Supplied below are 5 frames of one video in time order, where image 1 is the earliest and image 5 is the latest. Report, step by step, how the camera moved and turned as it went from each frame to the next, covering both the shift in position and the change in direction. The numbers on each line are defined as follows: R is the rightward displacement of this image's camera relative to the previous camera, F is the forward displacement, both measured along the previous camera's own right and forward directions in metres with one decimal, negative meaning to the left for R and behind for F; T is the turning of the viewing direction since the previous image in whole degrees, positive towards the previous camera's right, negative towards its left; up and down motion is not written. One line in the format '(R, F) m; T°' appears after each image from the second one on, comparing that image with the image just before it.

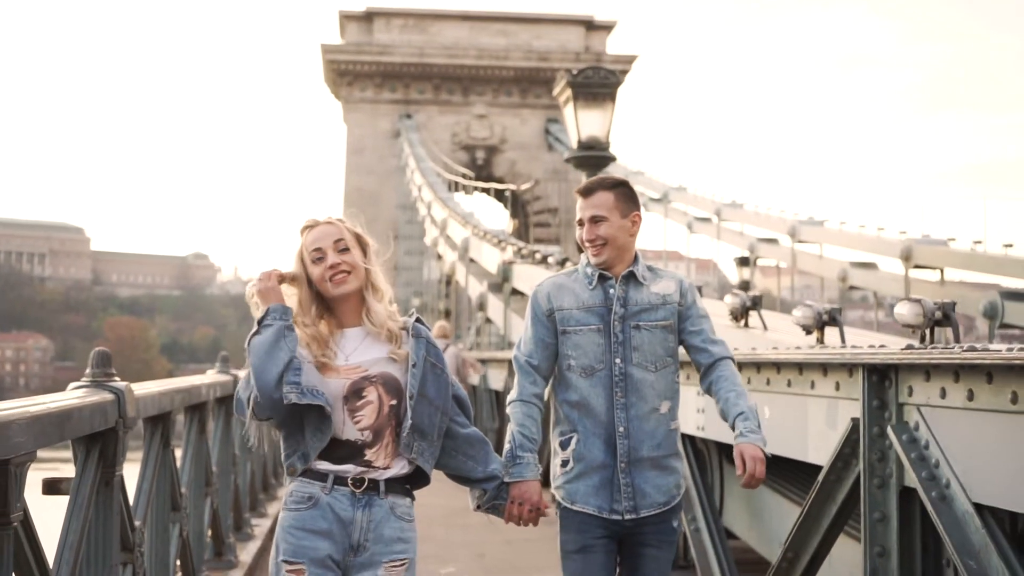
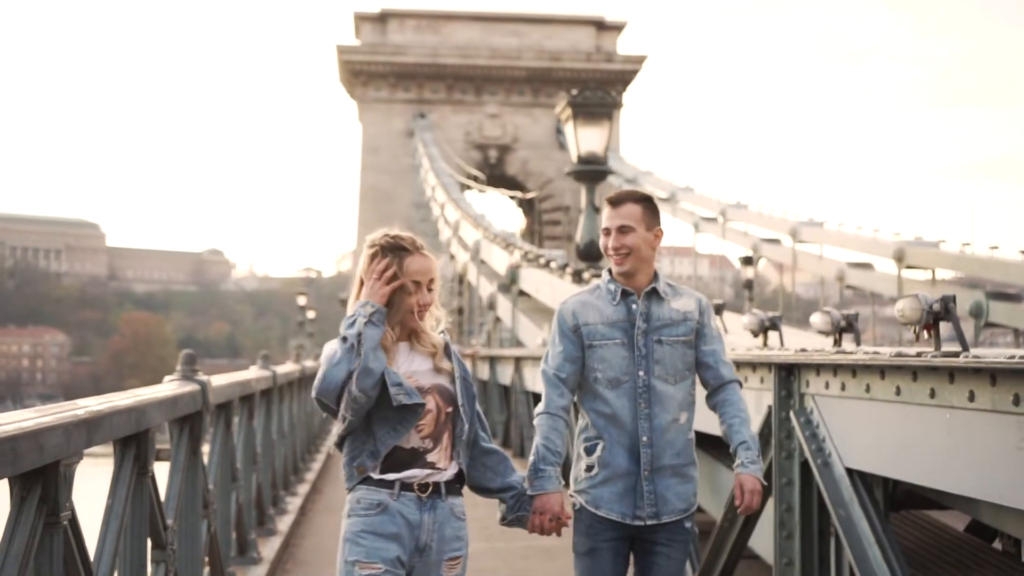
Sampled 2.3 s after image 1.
(+0.1, -0.8) m; -1°
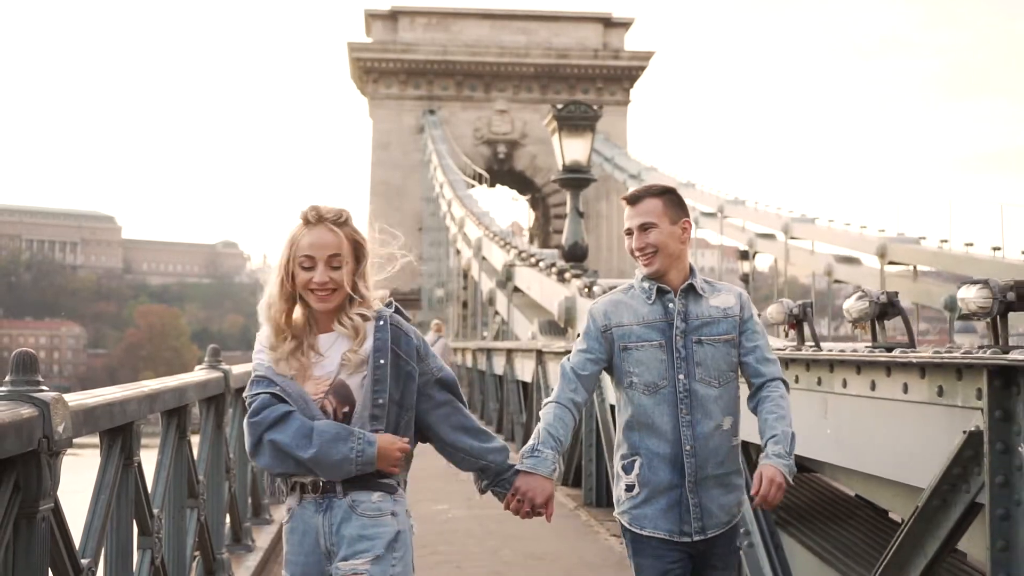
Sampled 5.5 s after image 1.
(+0.2, -0.9) m; -1°
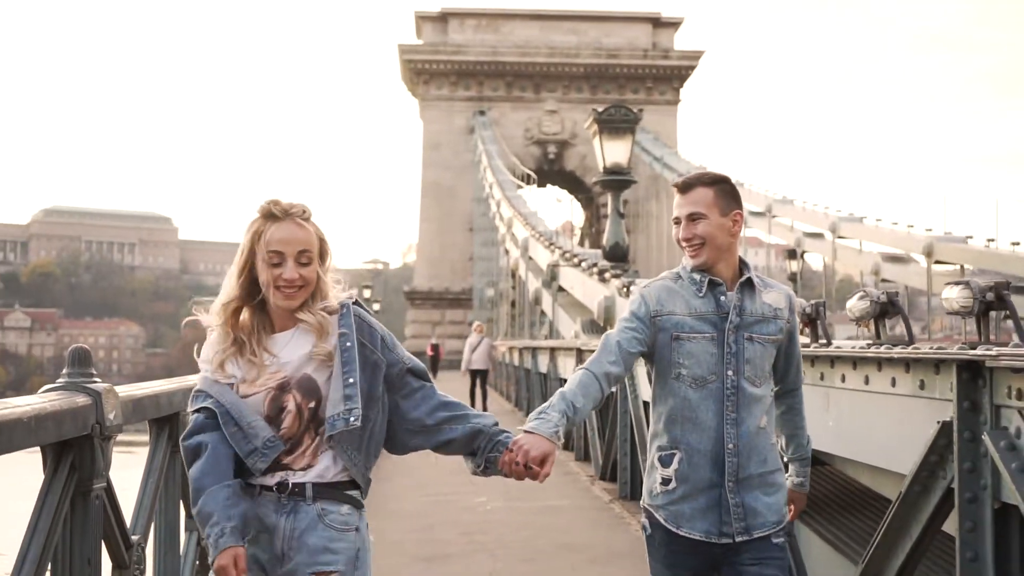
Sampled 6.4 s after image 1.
(+0.1, -0.2) m; -2°
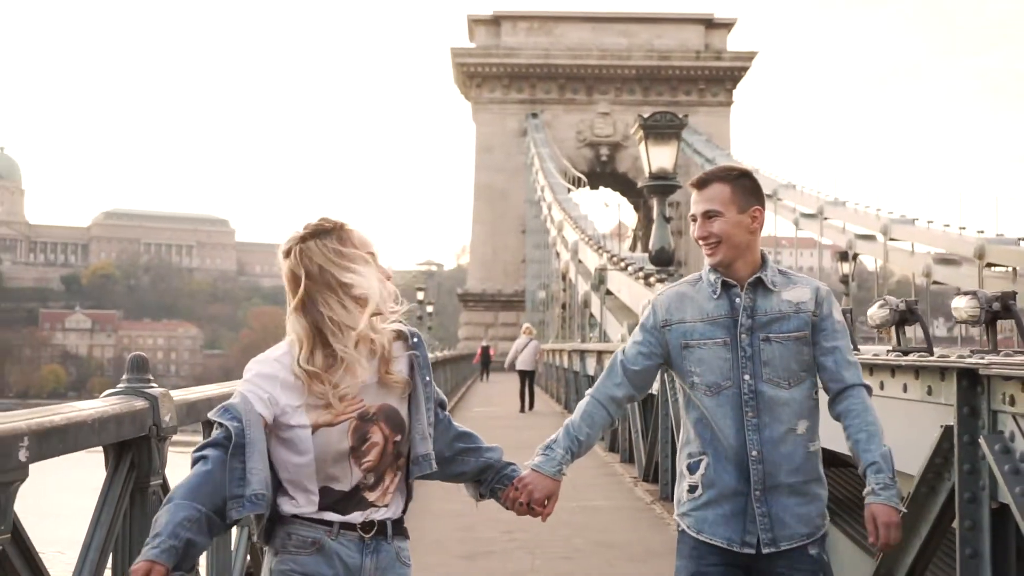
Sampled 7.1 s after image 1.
(+0.1, -0.2) m; -2°
